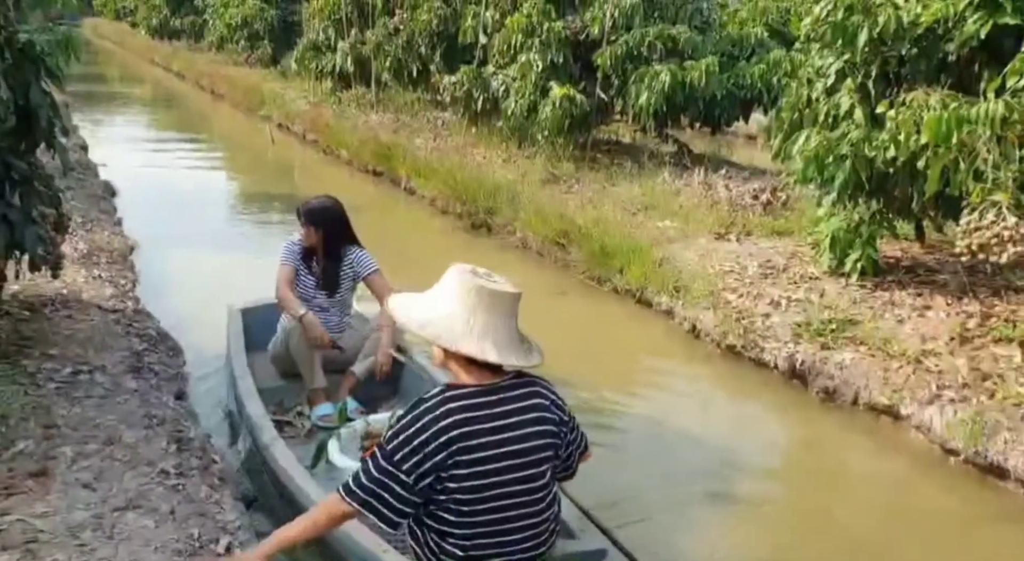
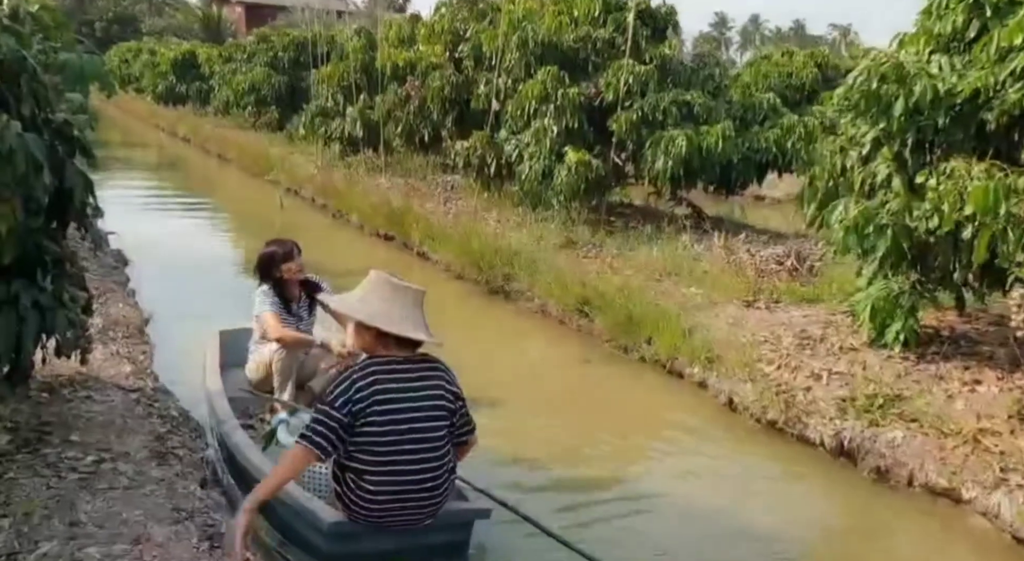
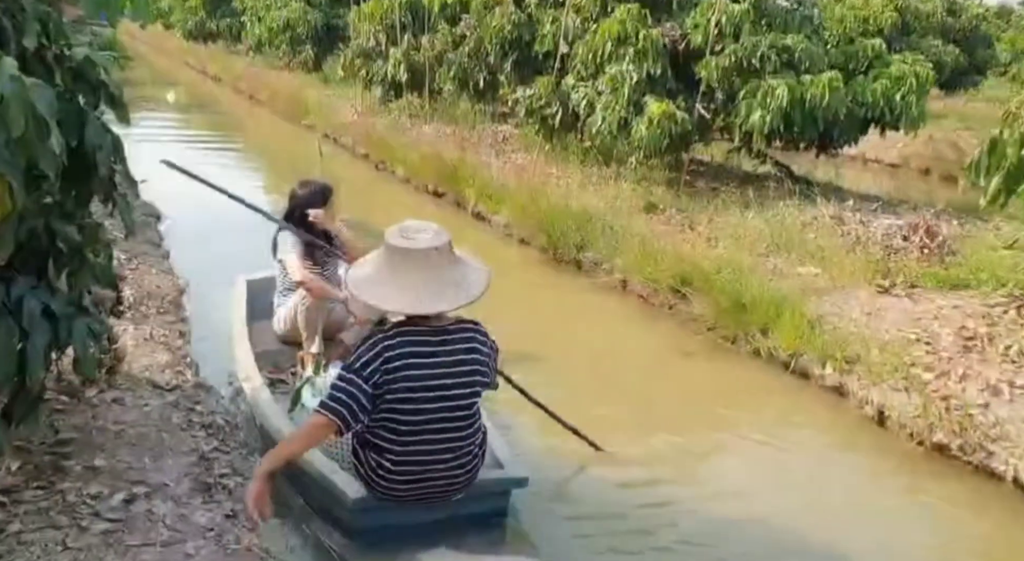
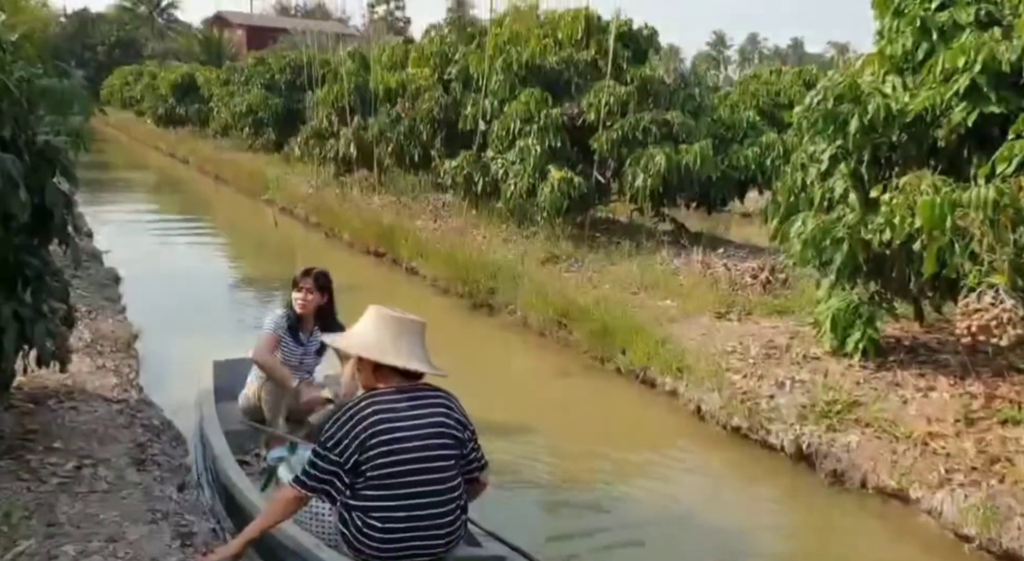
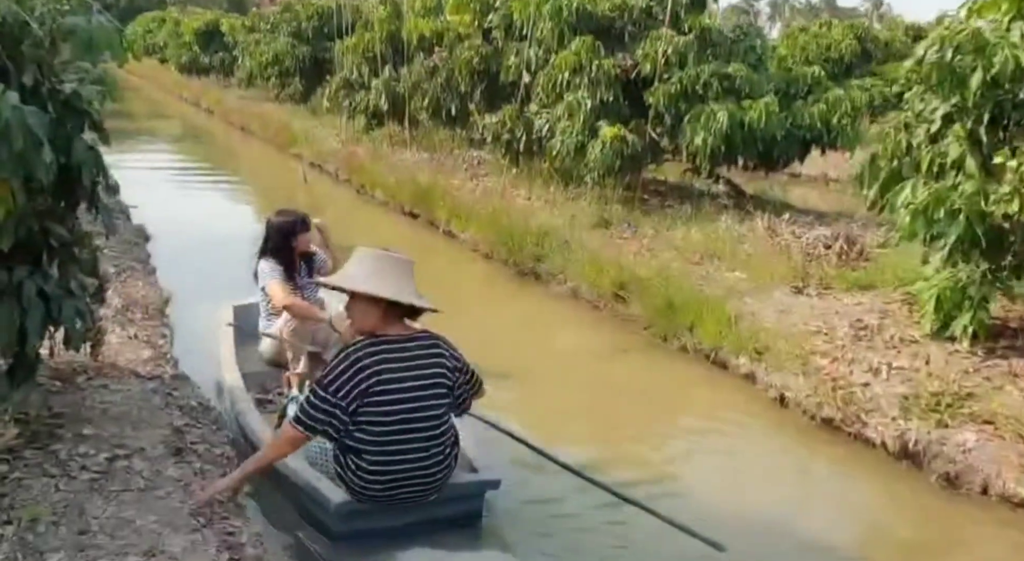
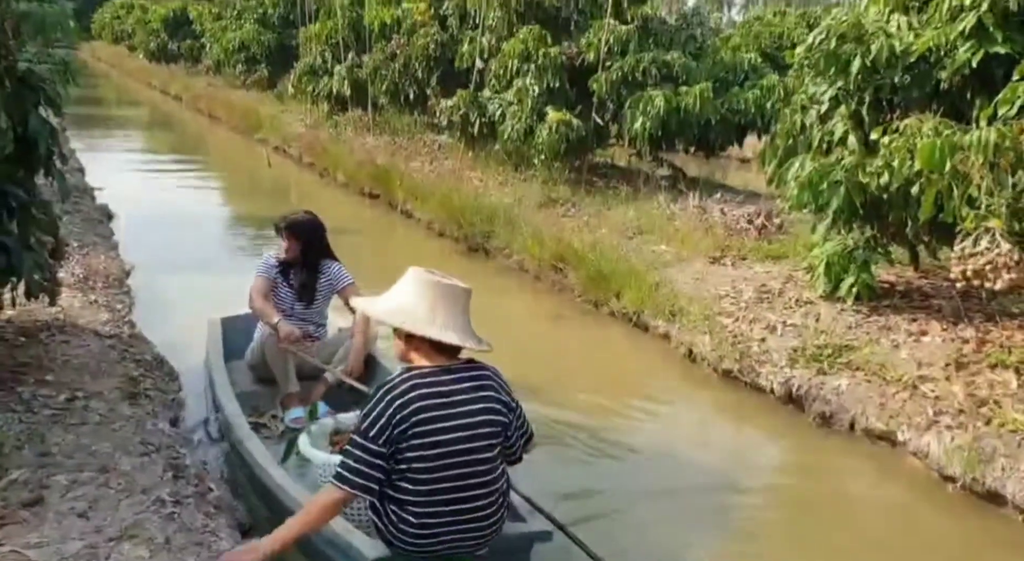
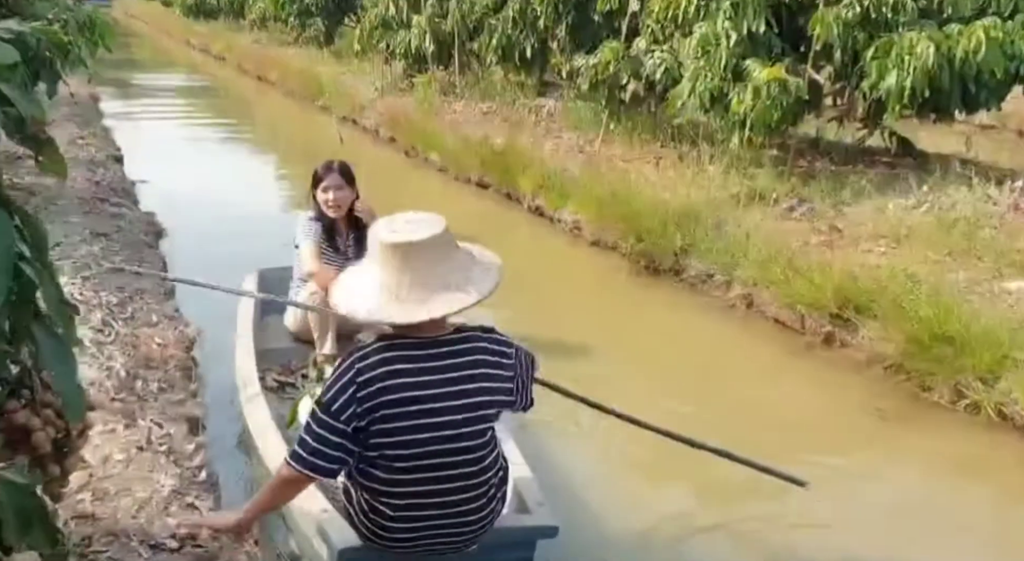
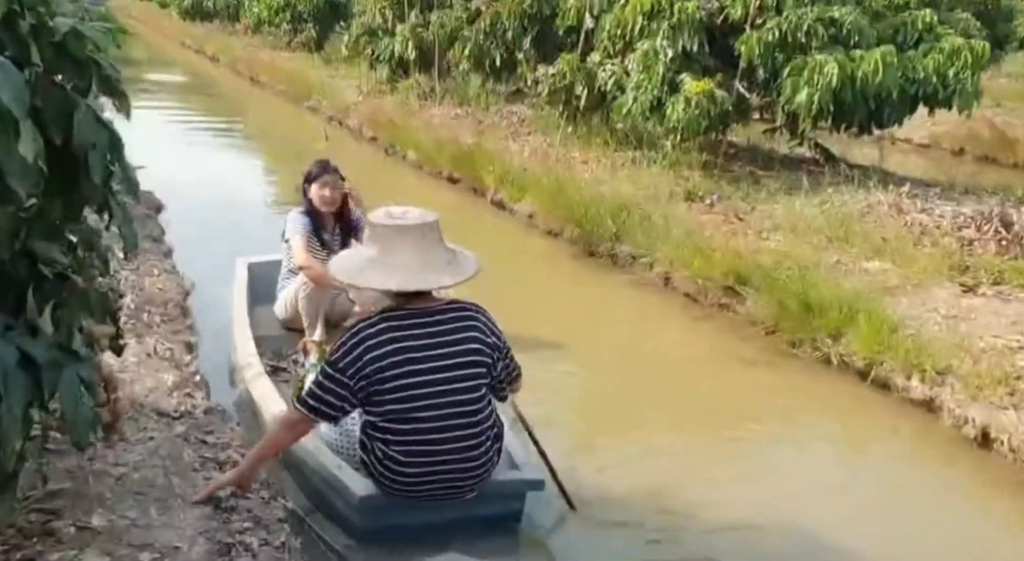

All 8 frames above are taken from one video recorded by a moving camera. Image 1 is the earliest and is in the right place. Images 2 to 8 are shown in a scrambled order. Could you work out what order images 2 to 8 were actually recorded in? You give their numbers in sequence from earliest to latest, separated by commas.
6, 4, 2, 5, 3, 8, 7
